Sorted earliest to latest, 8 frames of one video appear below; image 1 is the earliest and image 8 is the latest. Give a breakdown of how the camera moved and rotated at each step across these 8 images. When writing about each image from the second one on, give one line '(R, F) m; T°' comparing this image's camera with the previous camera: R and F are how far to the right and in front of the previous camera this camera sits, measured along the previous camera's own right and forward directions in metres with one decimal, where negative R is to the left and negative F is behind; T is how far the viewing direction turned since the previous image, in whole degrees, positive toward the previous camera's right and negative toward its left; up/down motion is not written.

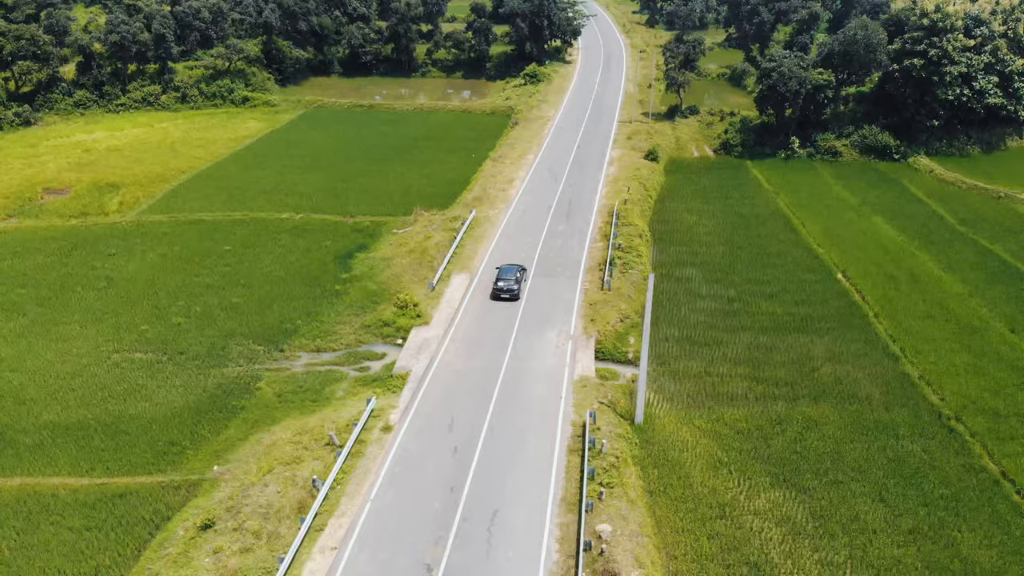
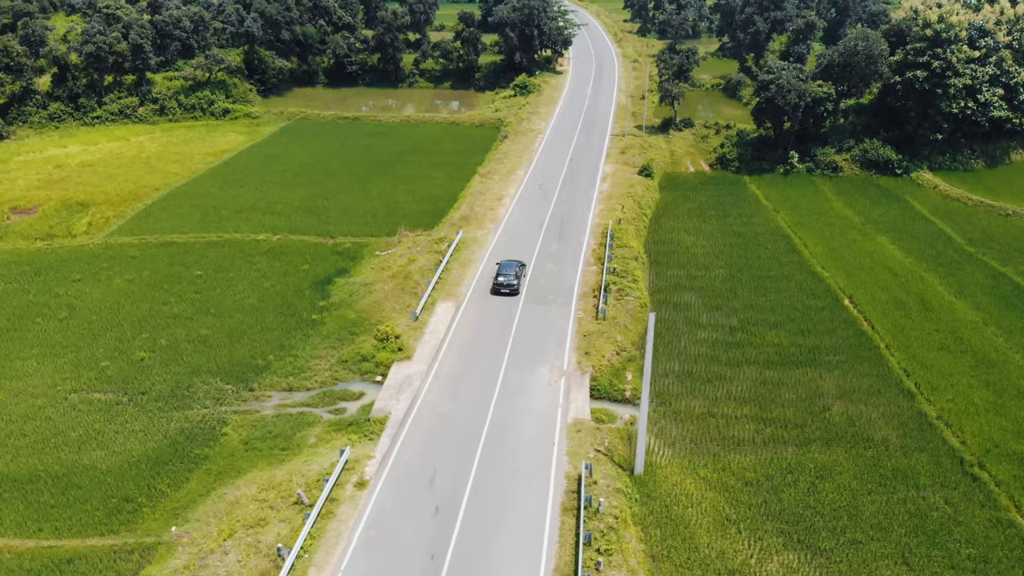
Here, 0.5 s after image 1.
(+0.1, +2.2) m; +1°
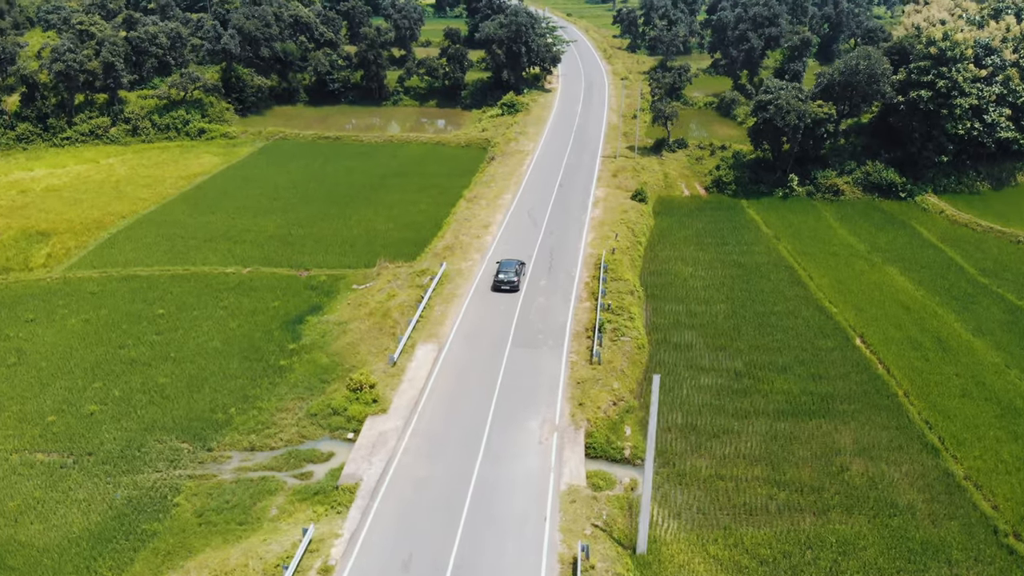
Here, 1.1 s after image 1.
(+0.1, +2.7) m; +1°
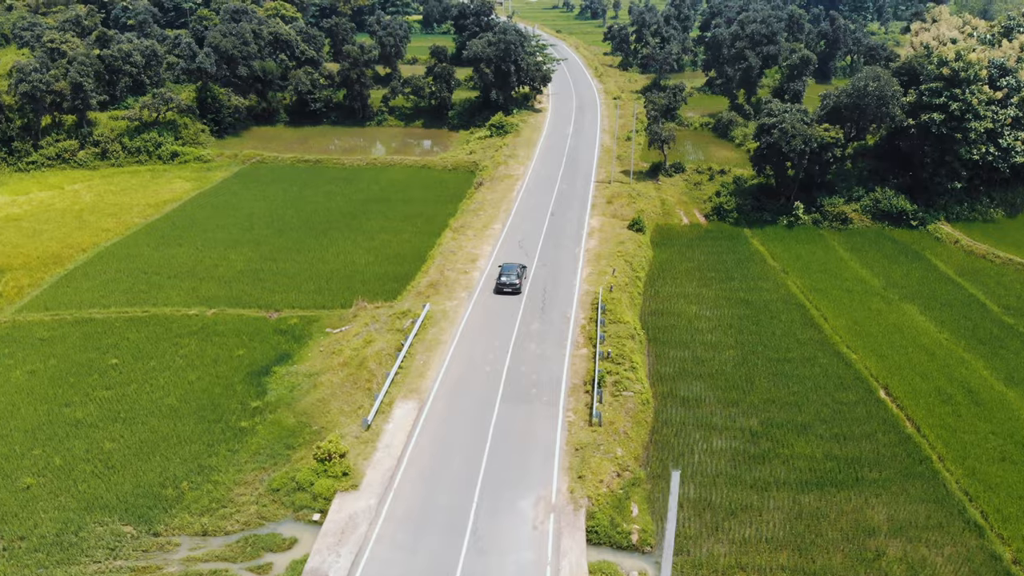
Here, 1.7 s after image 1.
(0.0, +3.2) m; +1°
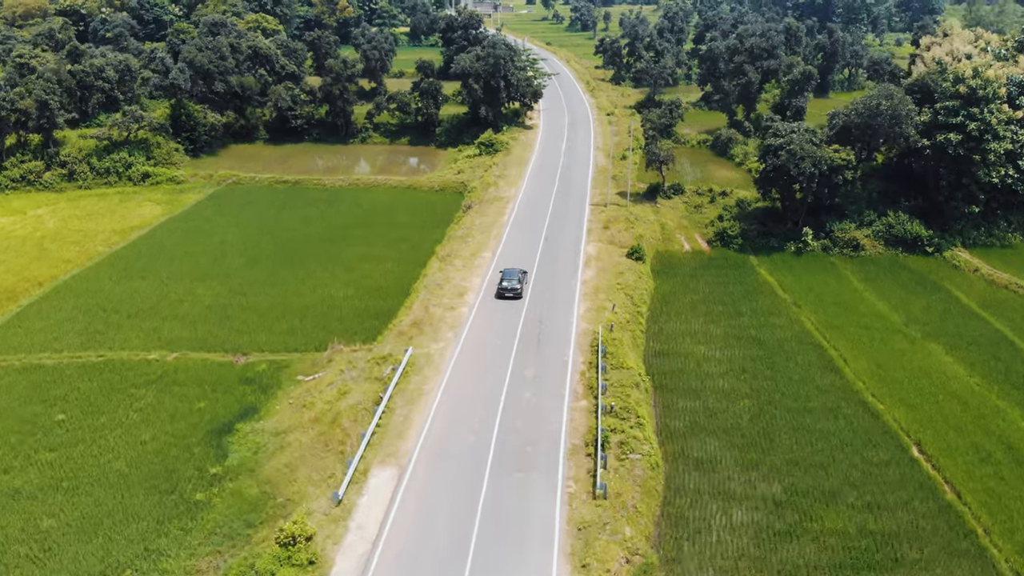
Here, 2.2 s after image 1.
(0.0, +3.2) m; +1°
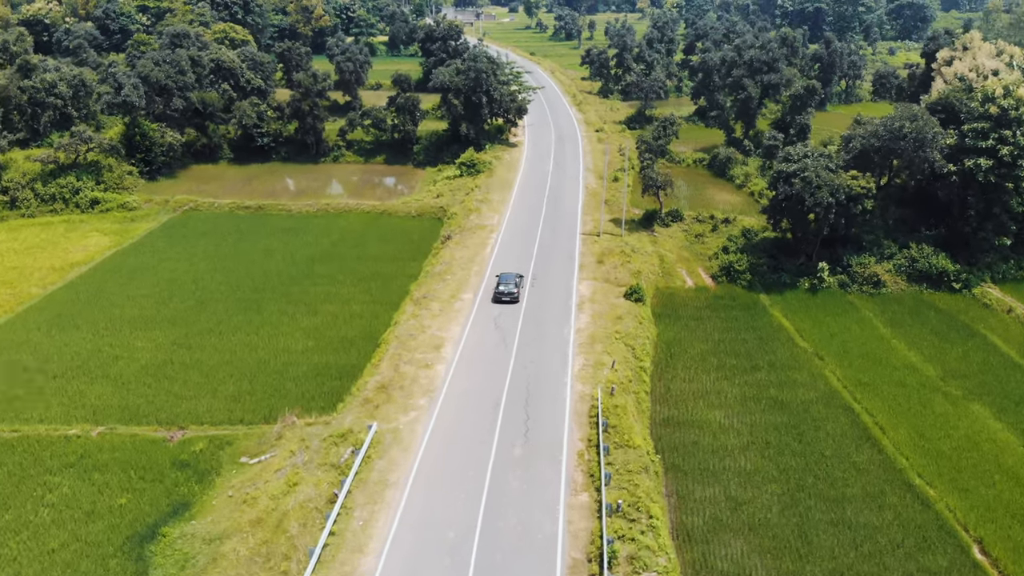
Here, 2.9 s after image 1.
(0.0, +4.8) m; +1°
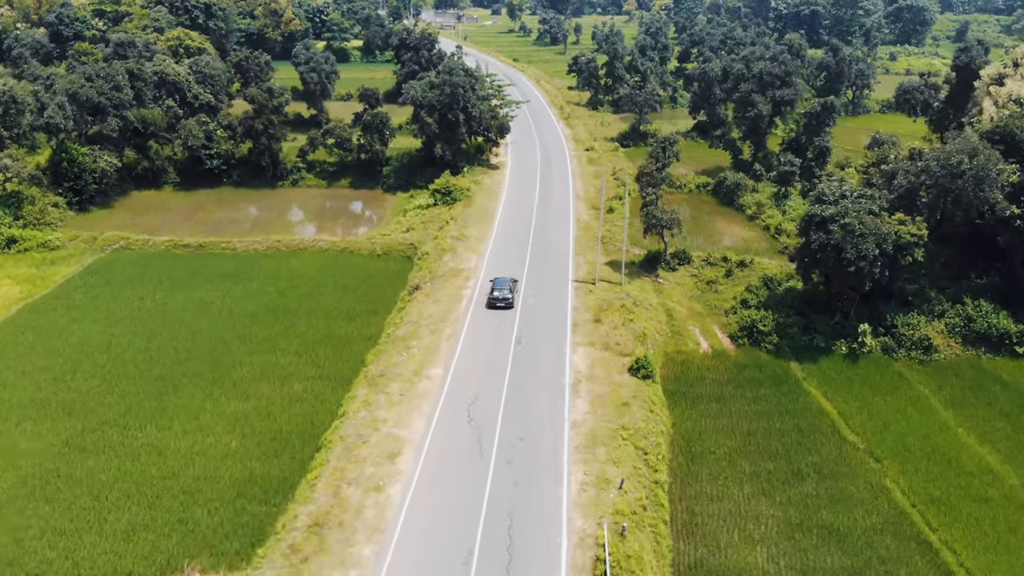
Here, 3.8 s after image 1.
(+0.2, +7.1) m; +1°
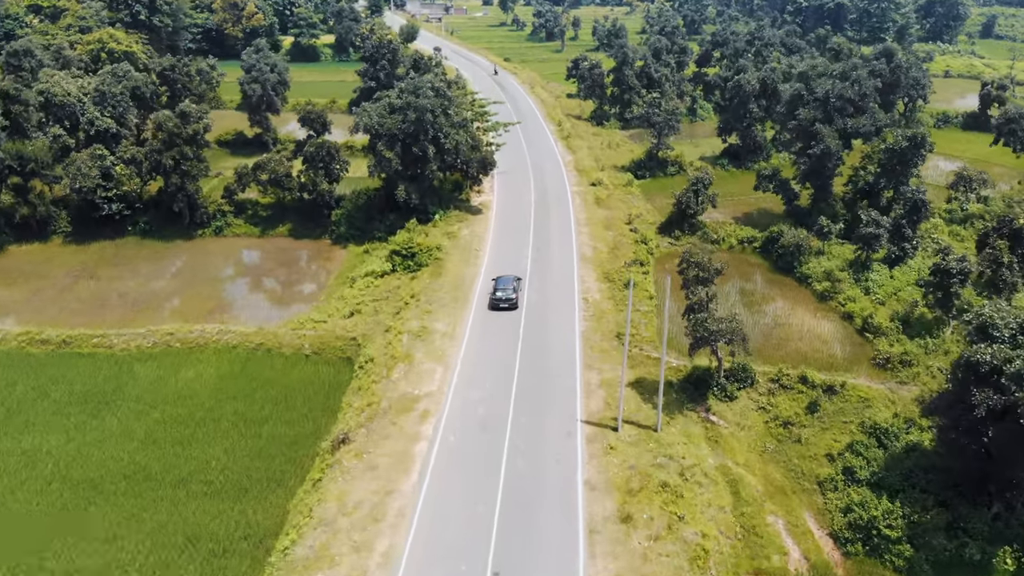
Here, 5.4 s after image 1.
(+0.5, +13.3) m; 0°
